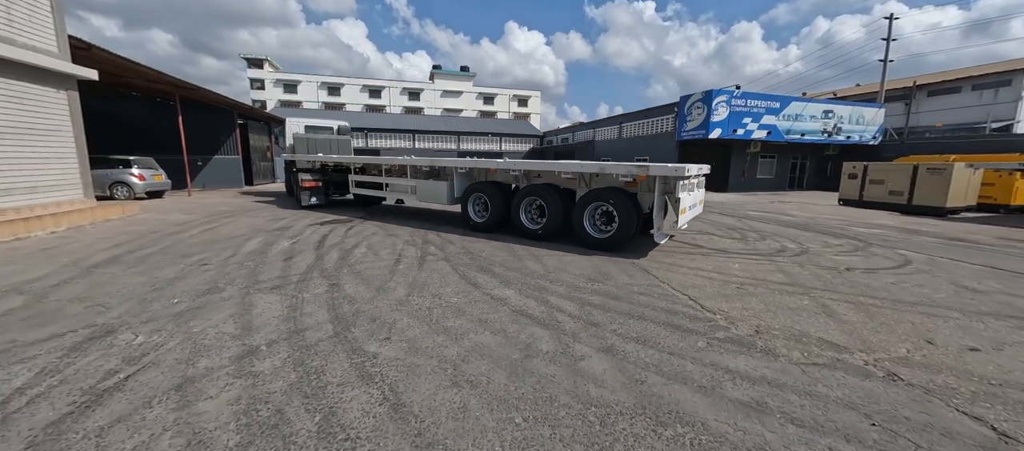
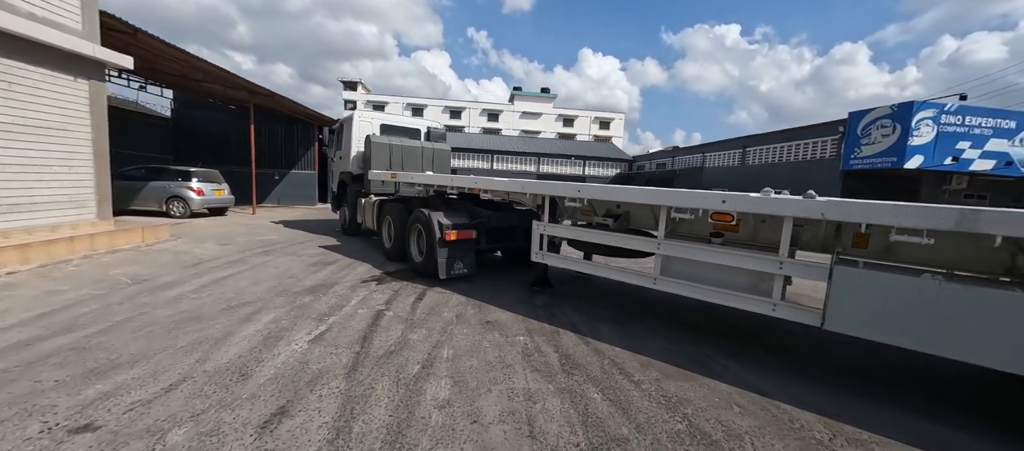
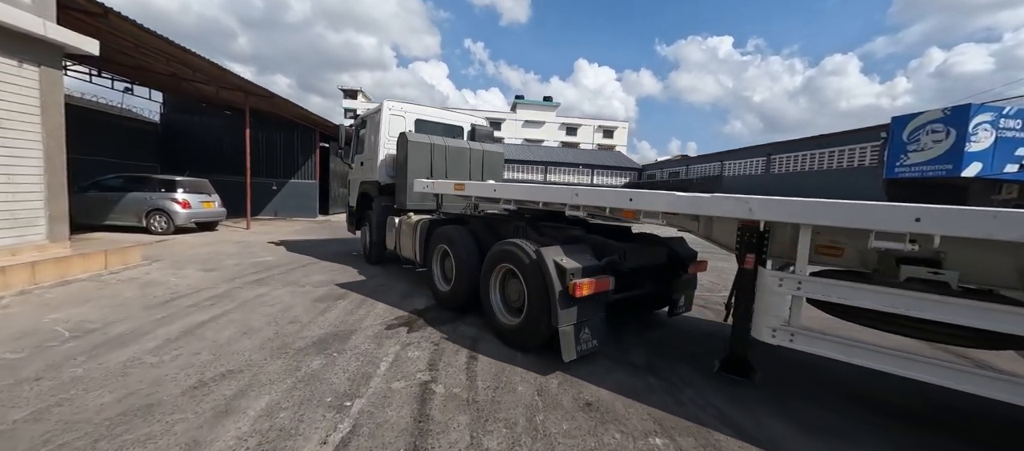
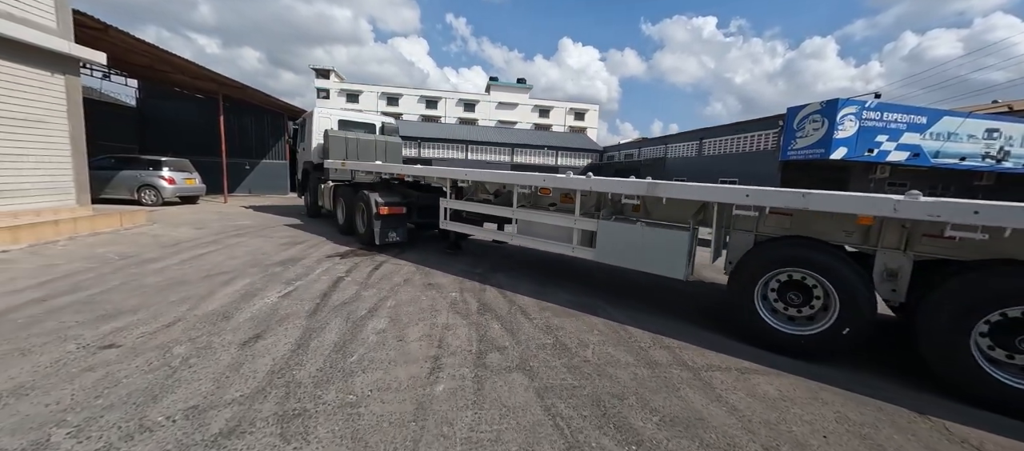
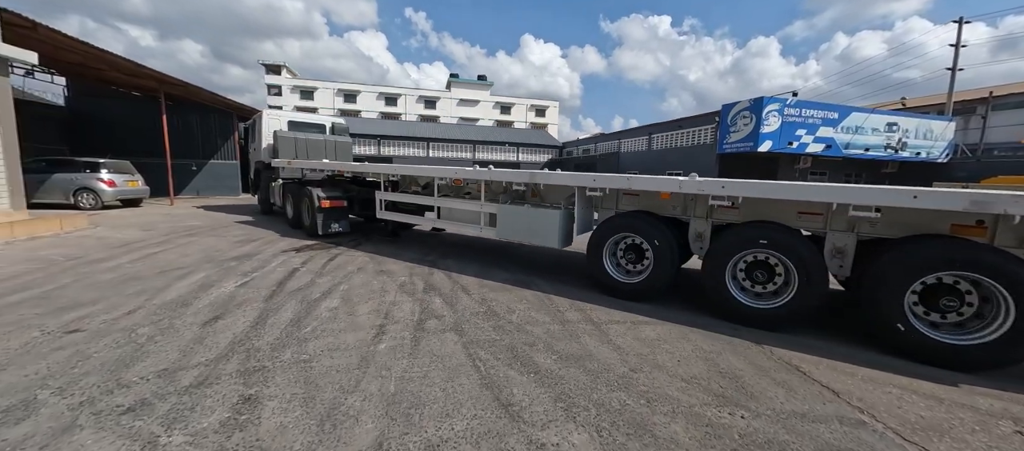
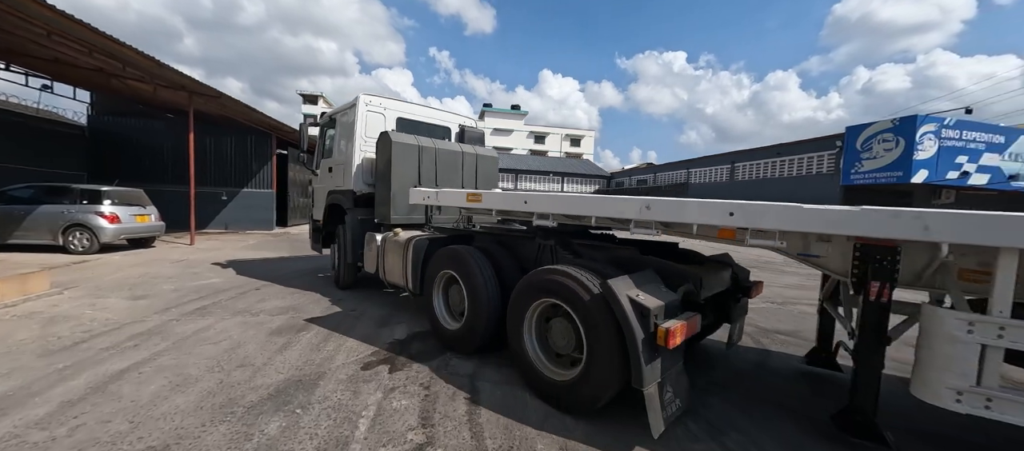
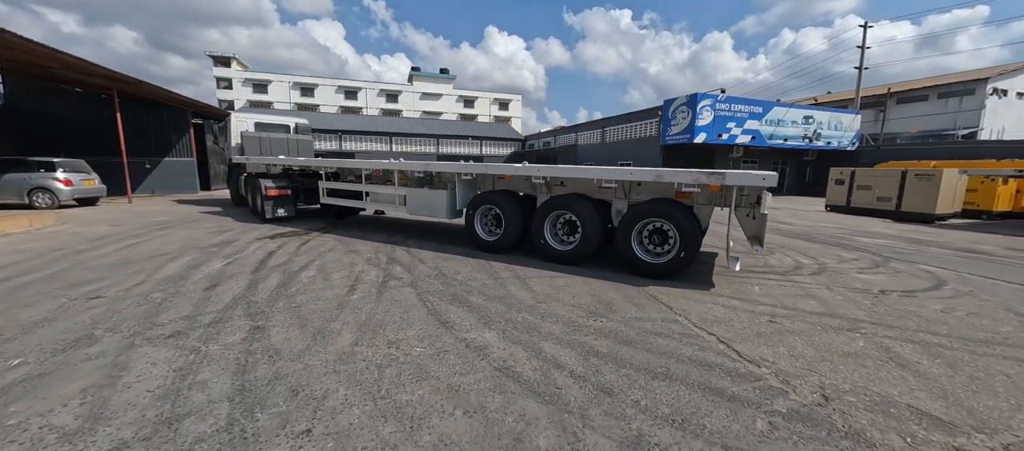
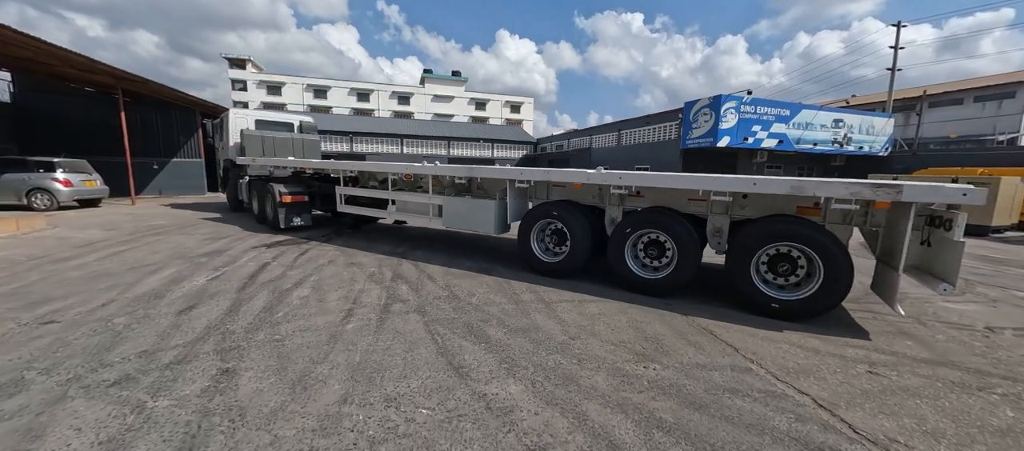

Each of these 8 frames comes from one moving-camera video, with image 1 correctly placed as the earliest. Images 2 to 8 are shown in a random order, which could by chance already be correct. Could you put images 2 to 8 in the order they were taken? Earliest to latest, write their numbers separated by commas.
7, 8, 5, 4, 2, 3, 6
